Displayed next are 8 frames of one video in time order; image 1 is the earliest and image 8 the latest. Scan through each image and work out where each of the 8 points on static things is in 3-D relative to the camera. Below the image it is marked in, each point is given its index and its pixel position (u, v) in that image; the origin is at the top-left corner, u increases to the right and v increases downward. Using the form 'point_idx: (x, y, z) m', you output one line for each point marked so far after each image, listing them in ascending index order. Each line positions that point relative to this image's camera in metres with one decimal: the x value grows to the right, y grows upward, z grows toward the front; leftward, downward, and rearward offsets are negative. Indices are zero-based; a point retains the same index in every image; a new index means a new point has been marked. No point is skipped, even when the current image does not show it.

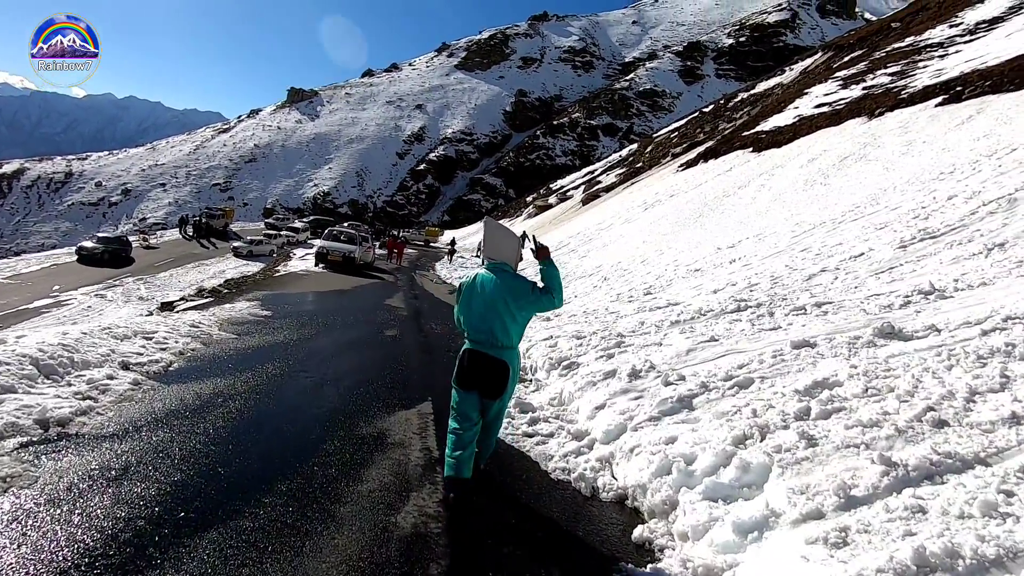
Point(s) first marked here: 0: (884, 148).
0: (+10.5, +3.9, +15.2) m
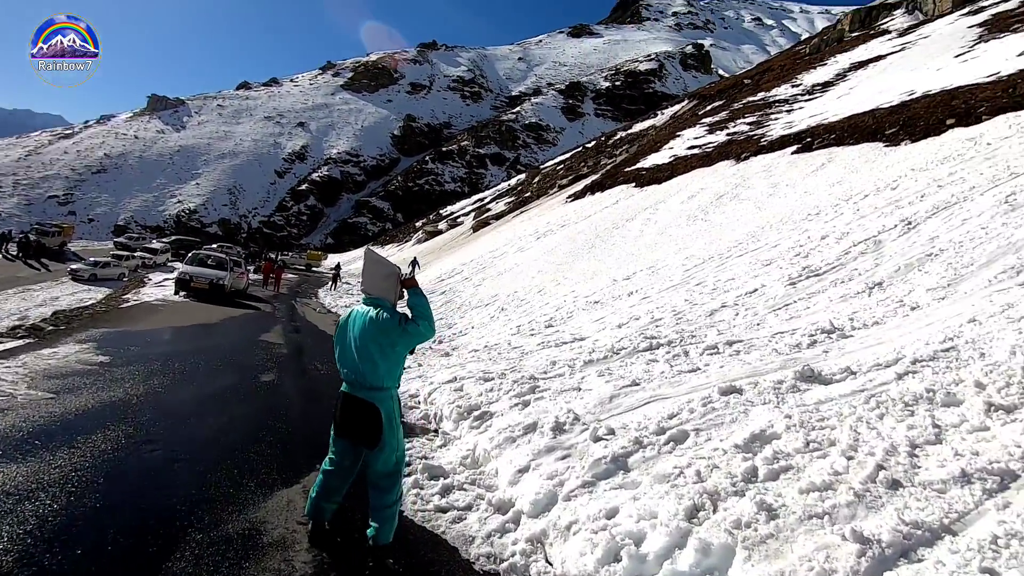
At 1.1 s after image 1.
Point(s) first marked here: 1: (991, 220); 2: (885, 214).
0: (+7.4, +3.0, +16.6) m
1: (+6.6, +0.9, +7.4) m
2: (+6.4, +1.3, +9.3) m
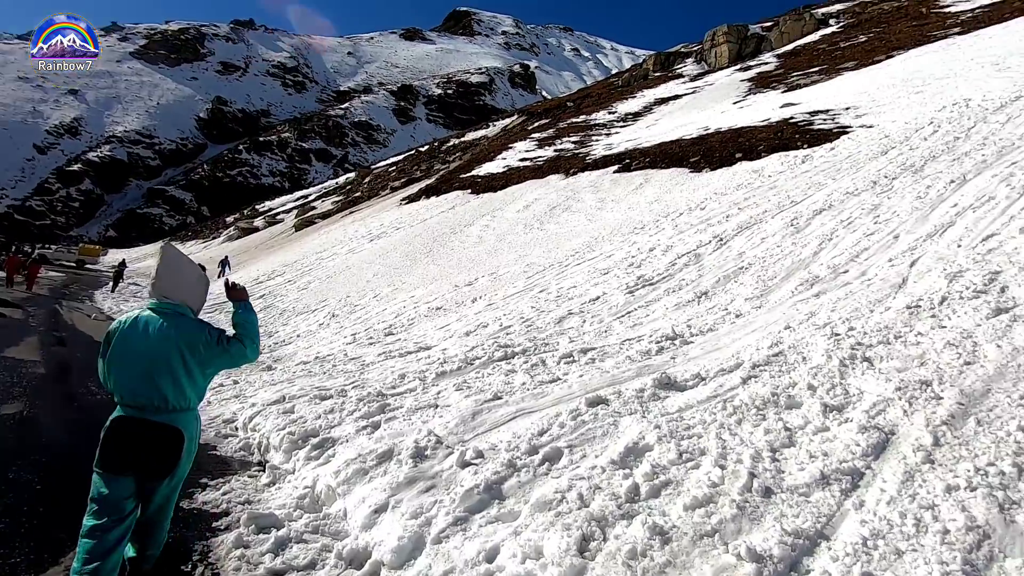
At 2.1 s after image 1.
0: (+2.3, +2.8, +17.7) m
1: (+4.3, +0.8, +8.6) m
2: (+3.6, +1.1, +10.4) m
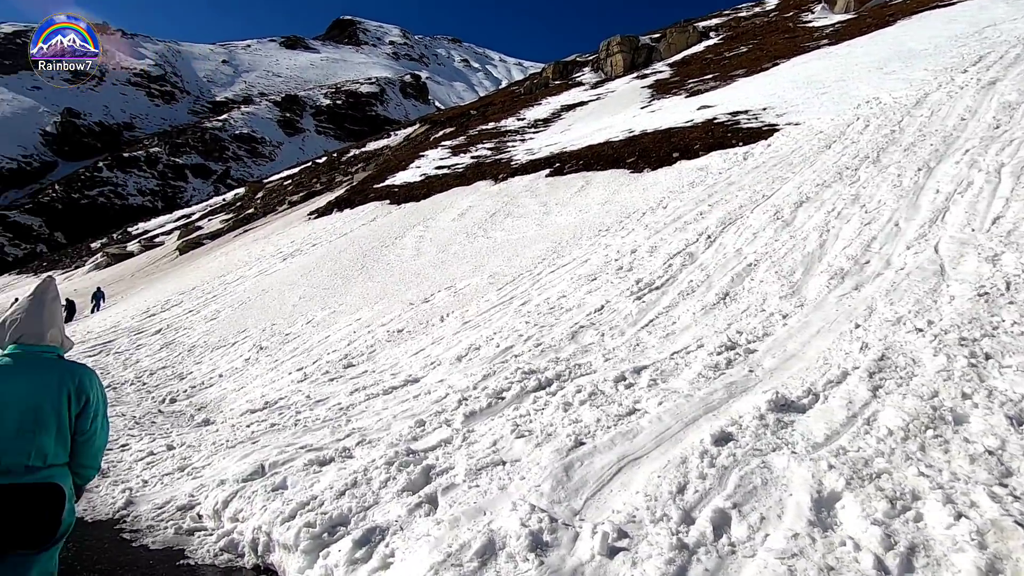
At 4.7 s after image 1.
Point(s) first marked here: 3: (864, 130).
0: (+0.4, +2.5, +16.9) m
1: (+4.1, +0.8, +8.3) m
2: (+3.1, +1.1, +10.0) m
3: (+8.0, +3.6, +12.3) m
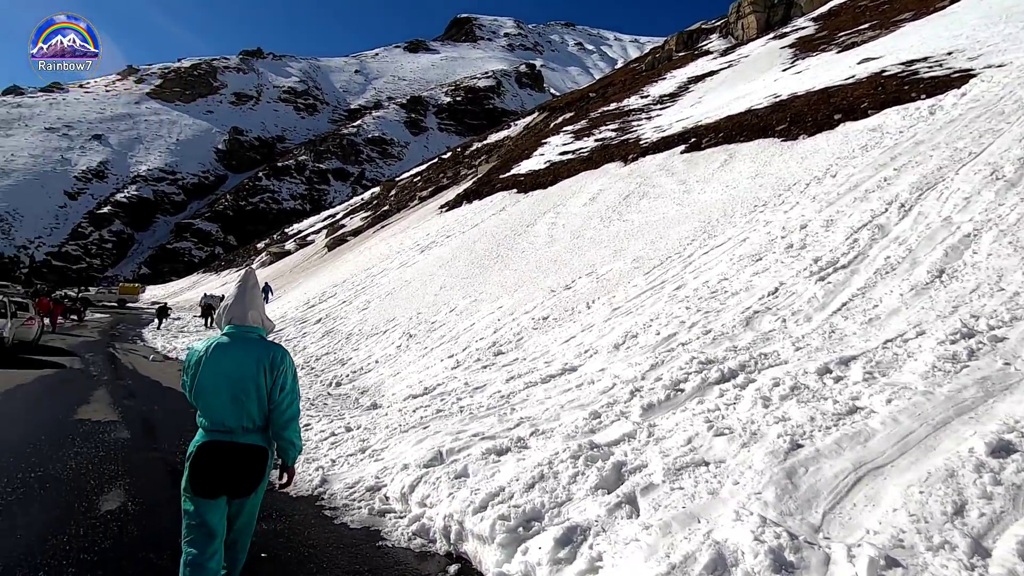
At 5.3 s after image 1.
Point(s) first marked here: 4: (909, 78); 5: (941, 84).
0: (+4.4, +3.0, +16.0) m
1: (+6.2, +1.2, +6.9) m
2: (+5.6, +1.4, +8.7) m
3: (+10.9, +4.1, +9.8) m
4: (+10.9, +5.8, +14.8) m
5: (+10.5, +5.0, +13.2) m
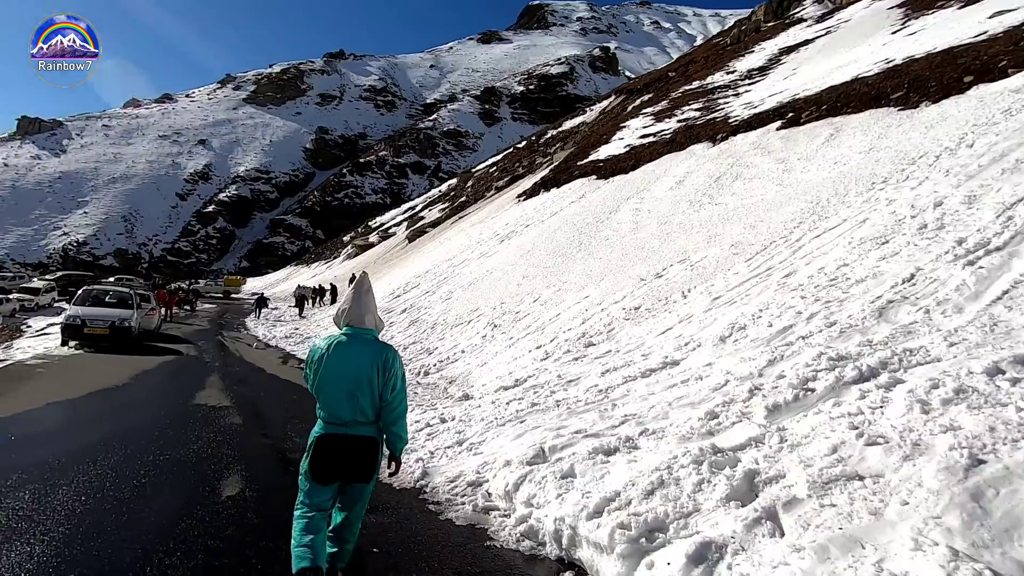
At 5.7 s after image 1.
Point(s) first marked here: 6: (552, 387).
0: (+6.8, +3.4, +15.0) m
1: (+7.3, +1.4, +5.7) m
2: (+6.9, +1.6, +7.5) m
3: (+12.3, +4.4, +7.9) m
4: (+13.0, +6.2, +12.8) m
5: (+12.4, +5.3, +11.2) m
6: (+0.5, -1.3, +7.1) m
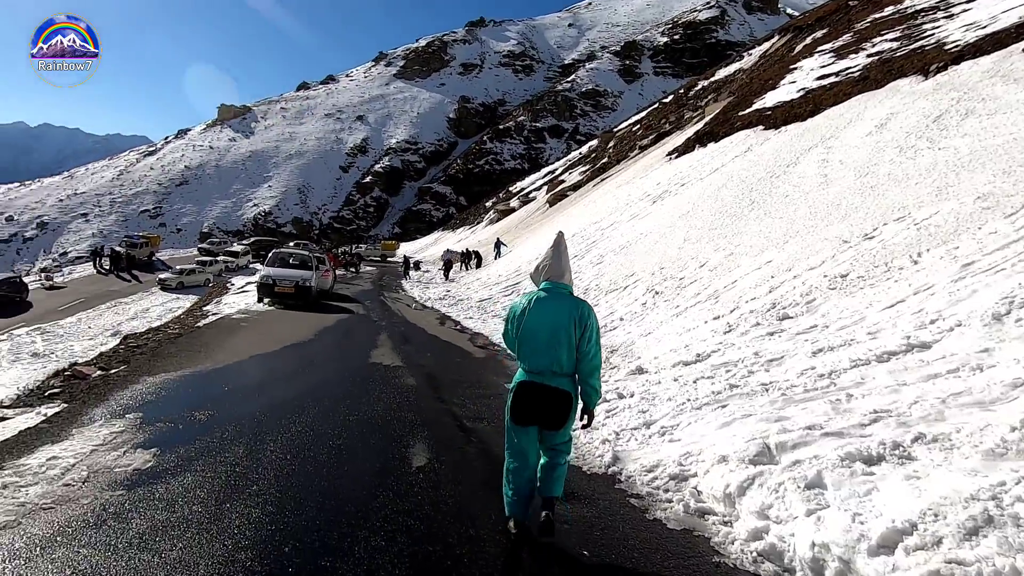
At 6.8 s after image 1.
0: (+10.7, +4.2, +11.8) m
1: (+8.9, +1.6, +2.9) m
2: (+9.0, +2.0, +4.8) m
3: (+14.3, +4.7, +3.6) m
4: (+16.2, +6.7, +8.0) m
5: (+15.3, +5.8, +6.7) m
6: (+2.7, -0.9, +6.1) m
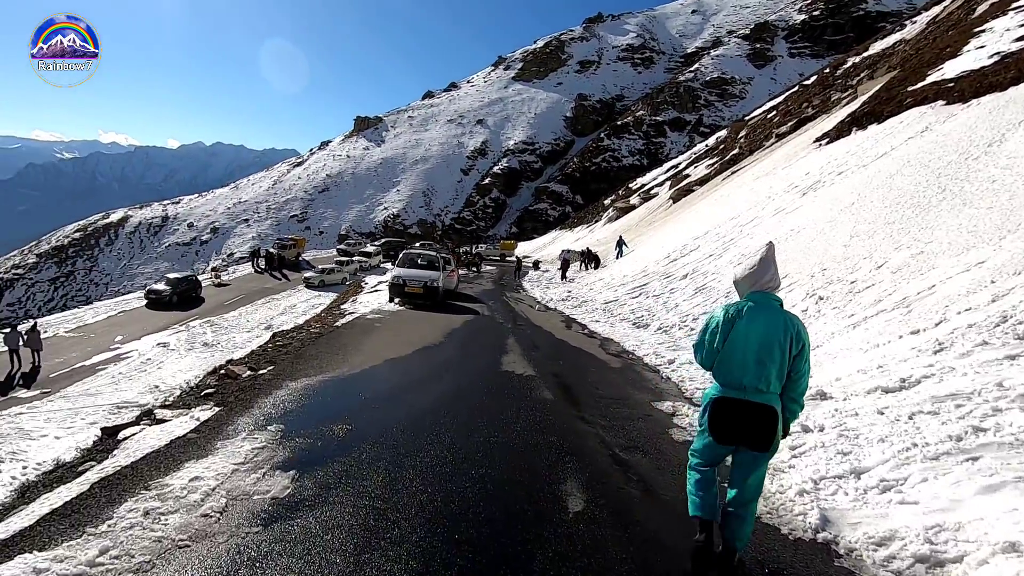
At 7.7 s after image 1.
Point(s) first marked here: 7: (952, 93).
0: (+13.3, +4.0, +8.5) m
1: (+9.6, +1.4, +0.2) m
2: (+10.1, +1.8, +2.0) m
3: (+15.0, +4.5, -0.3) m
4: (+17.9, +6.5, +3.6) m
5: (+16.6, +5.6, +2.6) m
6: (+4.2, -1.0, +4.7) m
7: (+16.1, +7.1, +19.3) m
